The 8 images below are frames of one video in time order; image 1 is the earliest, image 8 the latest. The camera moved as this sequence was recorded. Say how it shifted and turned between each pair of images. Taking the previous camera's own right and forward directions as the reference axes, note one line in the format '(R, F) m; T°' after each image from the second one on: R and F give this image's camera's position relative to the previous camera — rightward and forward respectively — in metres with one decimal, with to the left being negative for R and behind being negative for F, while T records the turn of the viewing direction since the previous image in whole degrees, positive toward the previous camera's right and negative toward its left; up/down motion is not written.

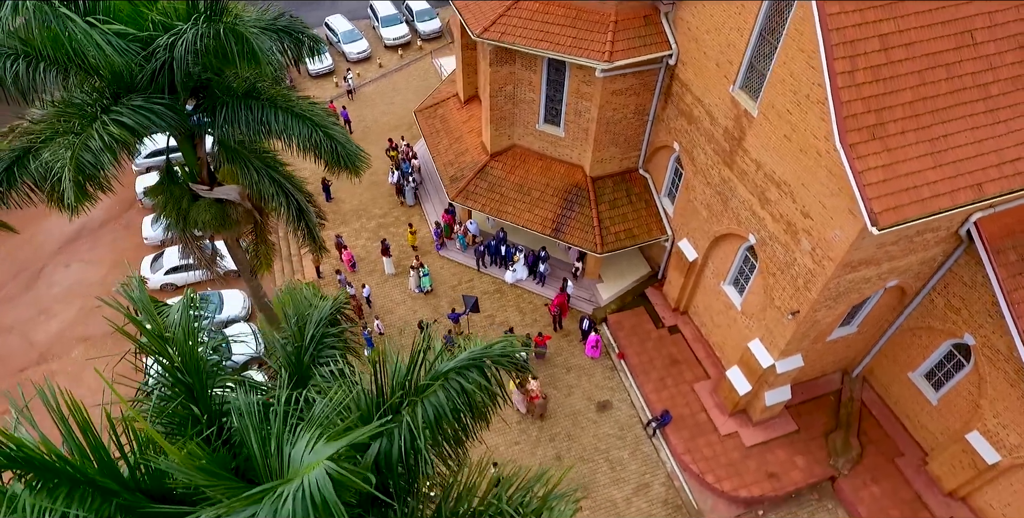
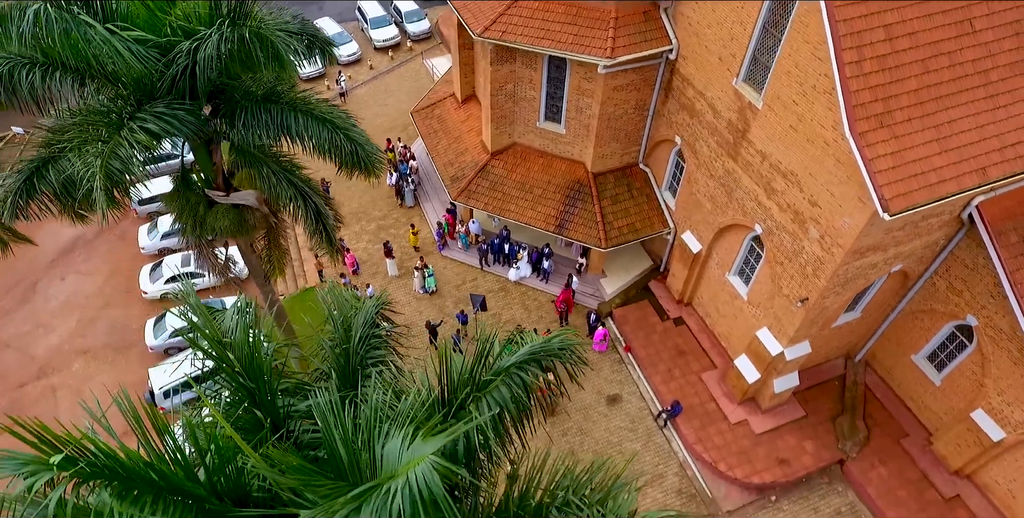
(-0.6, -0.1) m; +2°
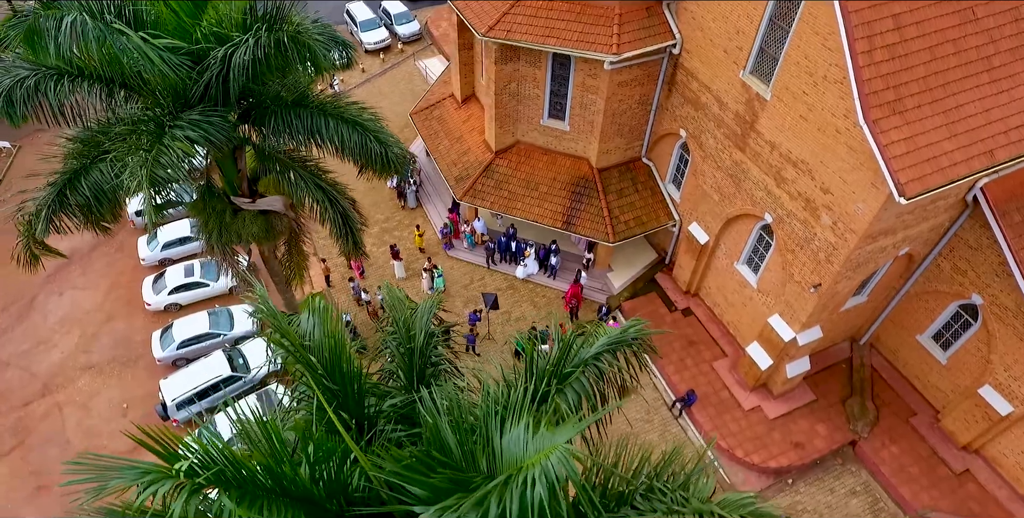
(-0.8, -0.1) m; +2°
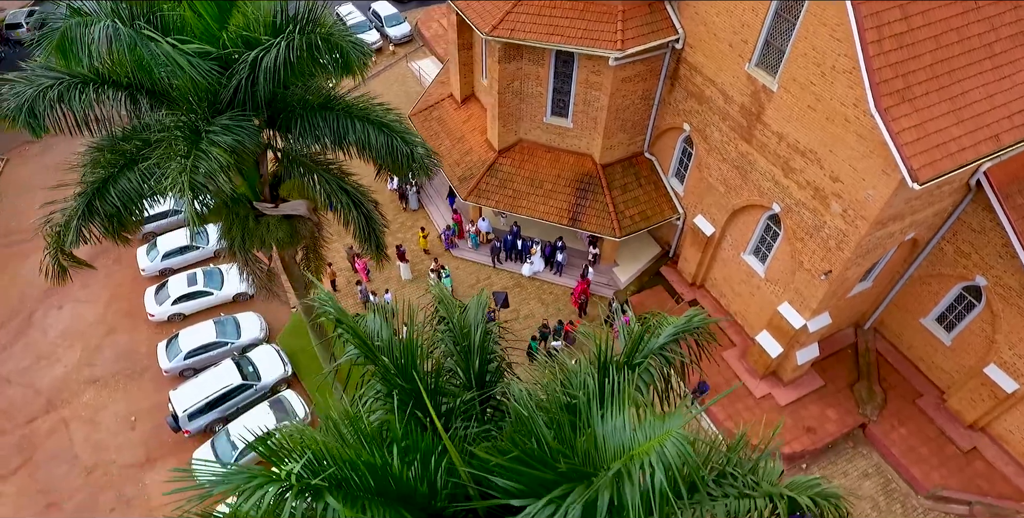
(-0.7, 0.0) m; +2°
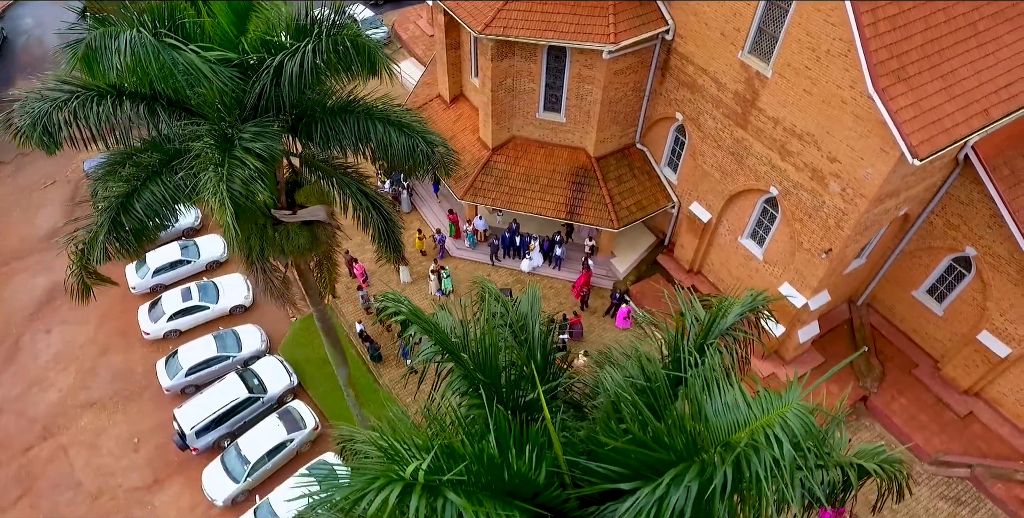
(-0.8, 0.0) m; +3°
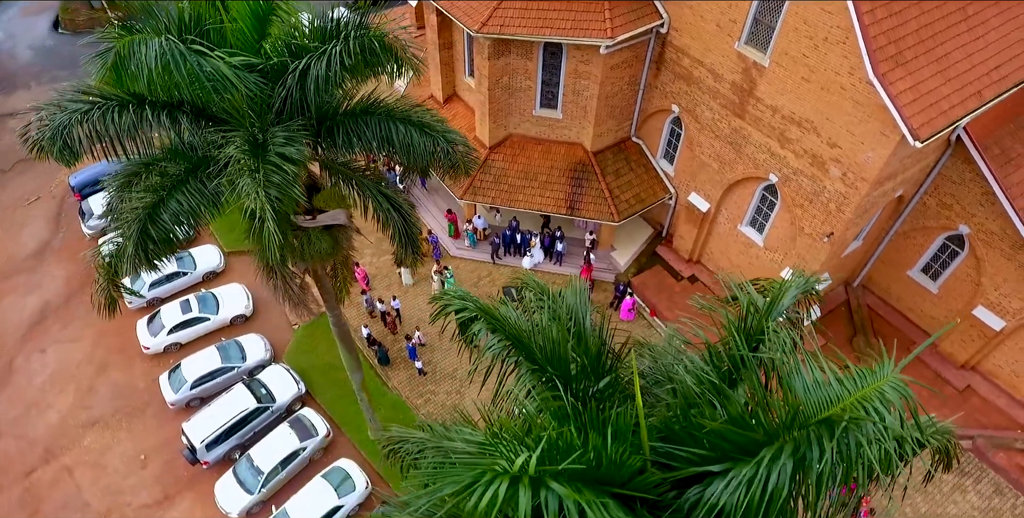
(-0.7, 0.0) m; +2°
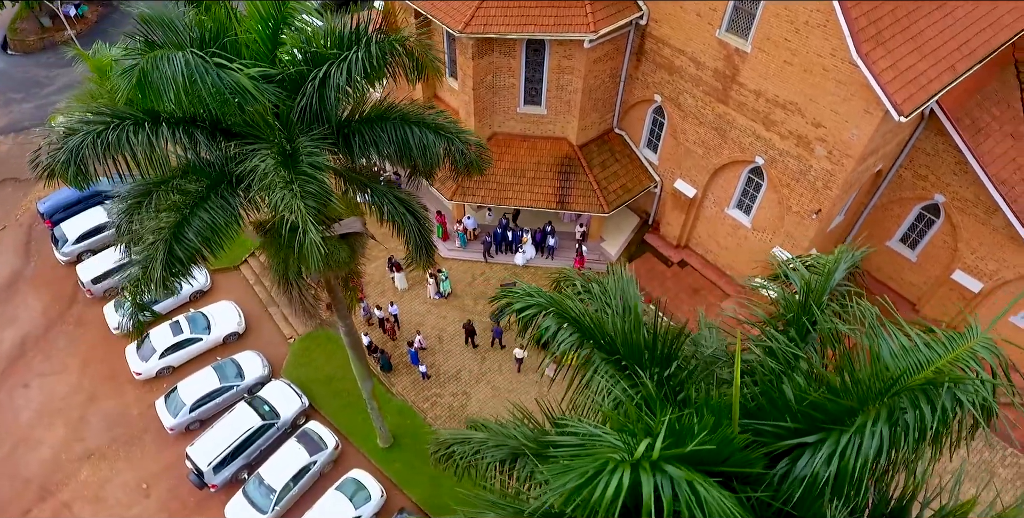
(-0.8, -0.1) m; +3°
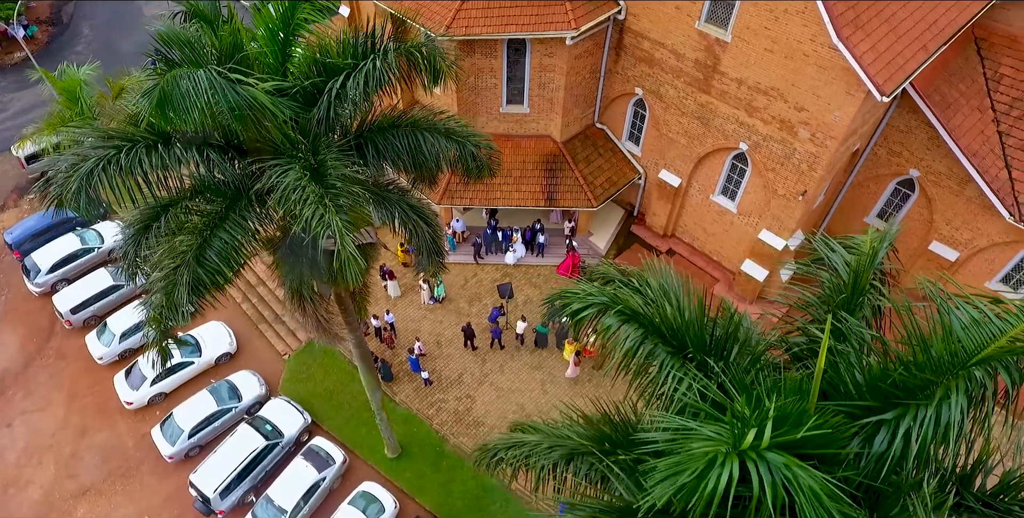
(-0.8, 0.0) m; +3°
